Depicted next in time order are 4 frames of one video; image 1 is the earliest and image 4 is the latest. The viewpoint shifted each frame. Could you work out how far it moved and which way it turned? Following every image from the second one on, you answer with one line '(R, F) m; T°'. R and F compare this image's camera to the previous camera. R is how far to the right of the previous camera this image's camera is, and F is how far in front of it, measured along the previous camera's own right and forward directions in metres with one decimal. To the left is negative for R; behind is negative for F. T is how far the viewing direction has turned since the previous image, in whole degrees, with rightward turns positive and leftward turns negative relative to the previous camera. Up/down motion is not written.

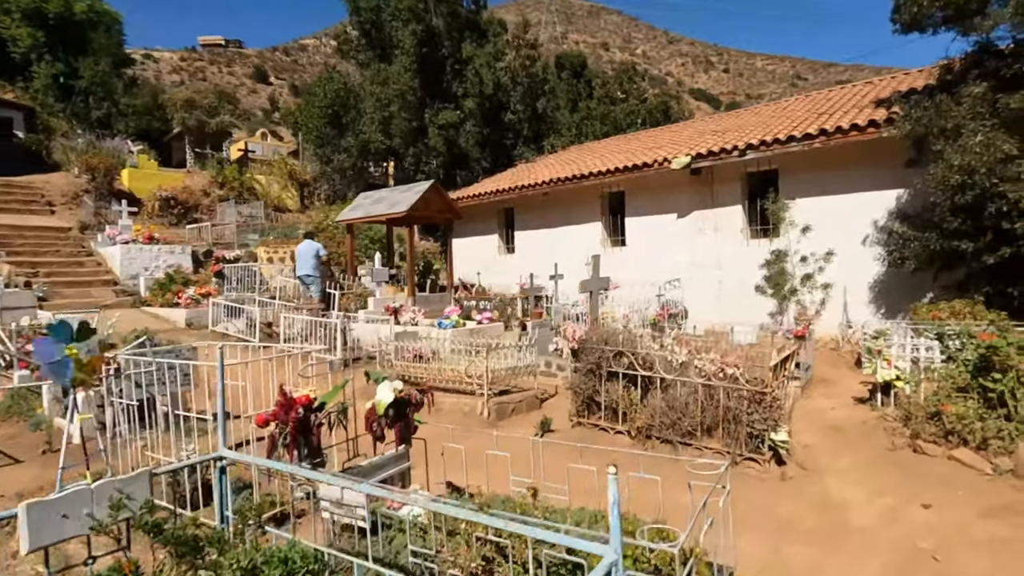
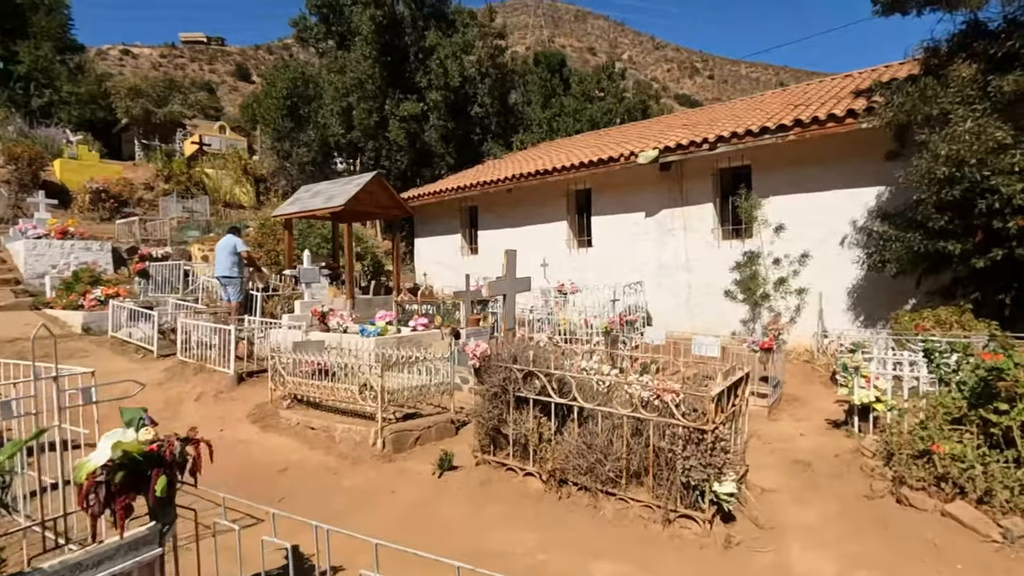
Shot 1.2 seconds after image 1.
(+0.8, +1.1) m; +1°
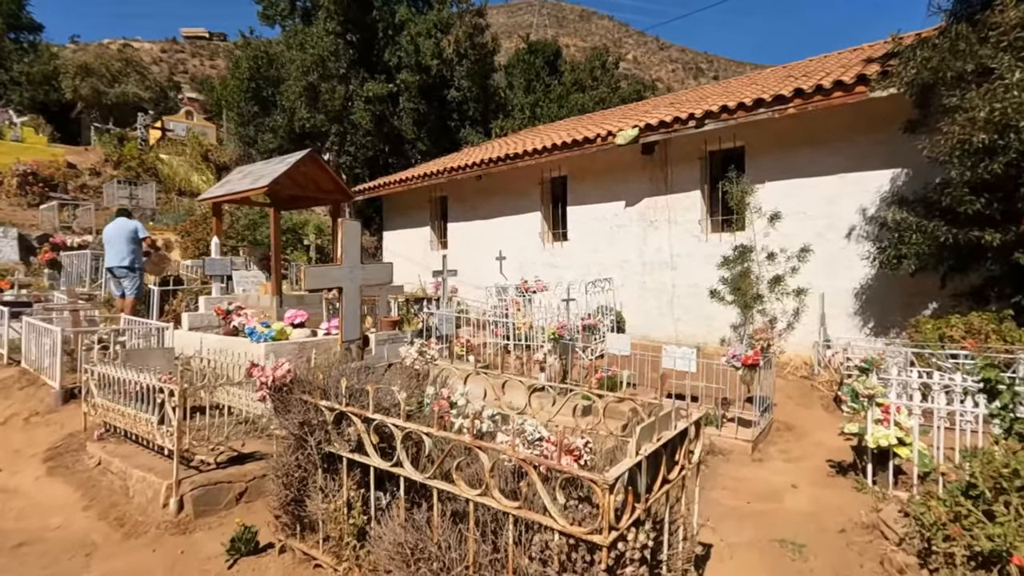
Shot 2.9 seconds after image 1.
(+0.9, +1.6) m; 0°
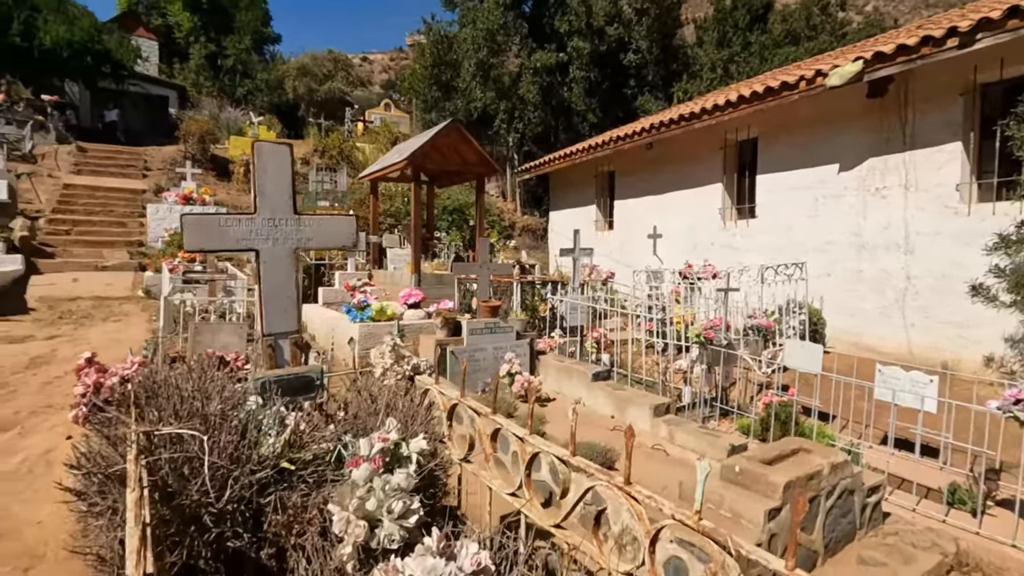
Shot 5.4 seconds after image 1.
(+0.6, +1.5) m; -20°
